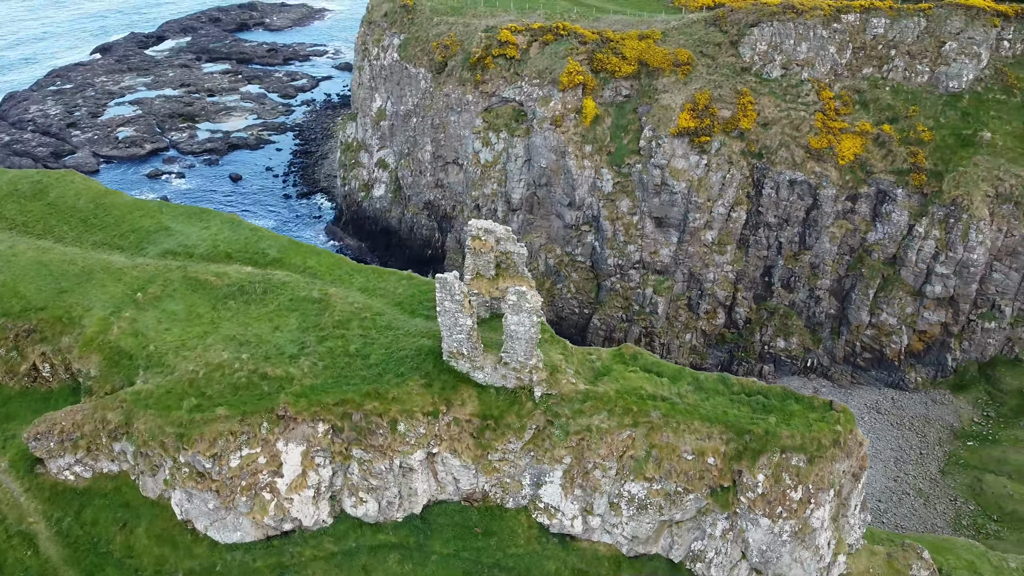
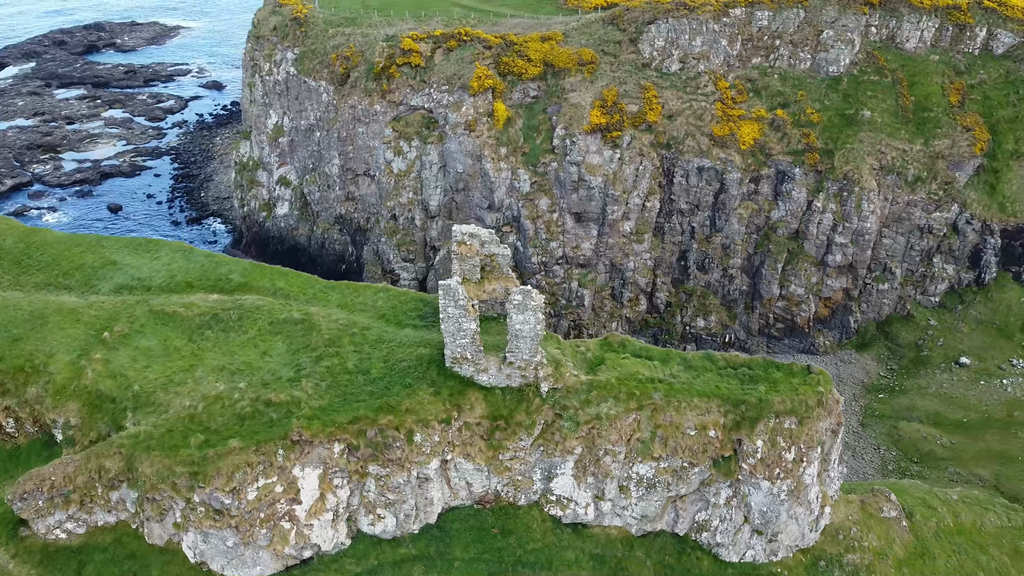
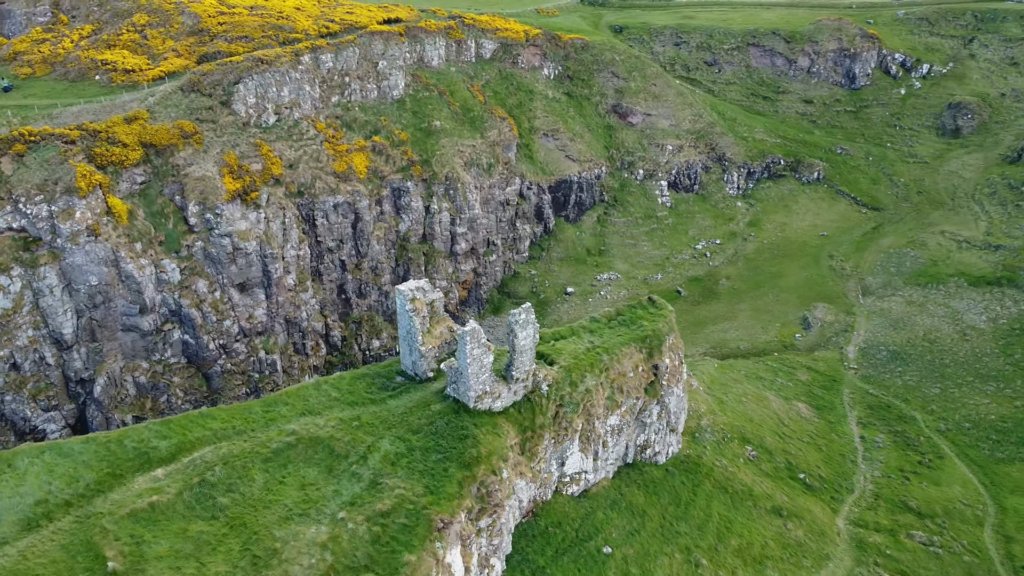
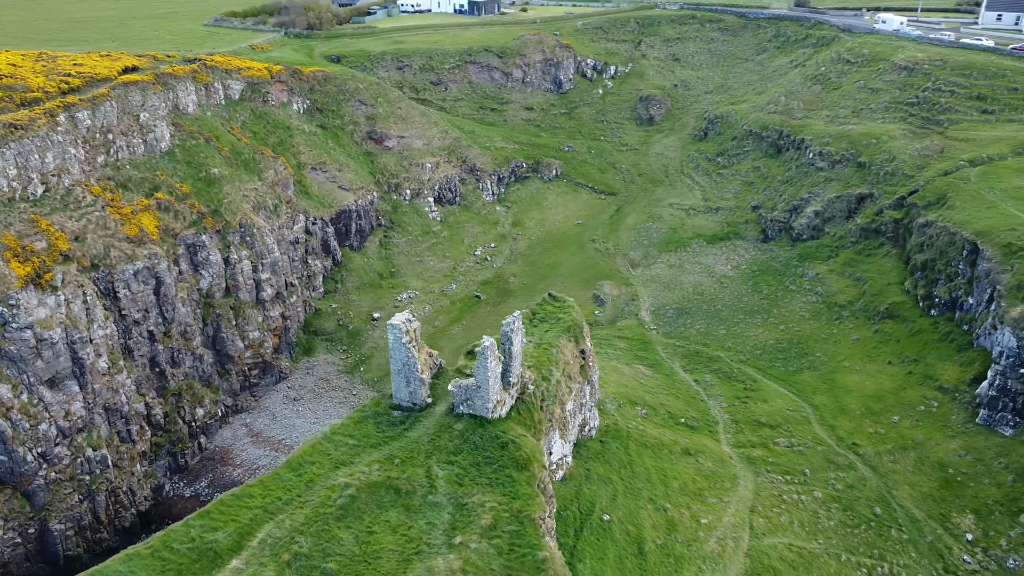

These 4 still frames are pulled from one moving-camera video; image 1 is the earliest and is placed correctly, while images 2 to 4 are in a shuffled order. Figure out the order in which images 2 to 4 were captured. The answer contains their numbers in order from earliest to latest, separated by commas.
2, 3, 4
